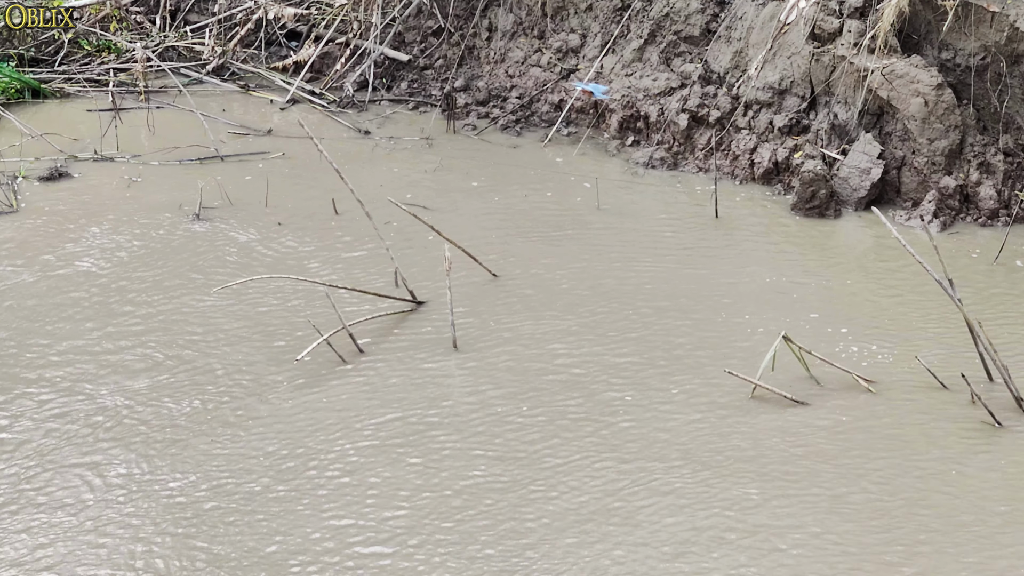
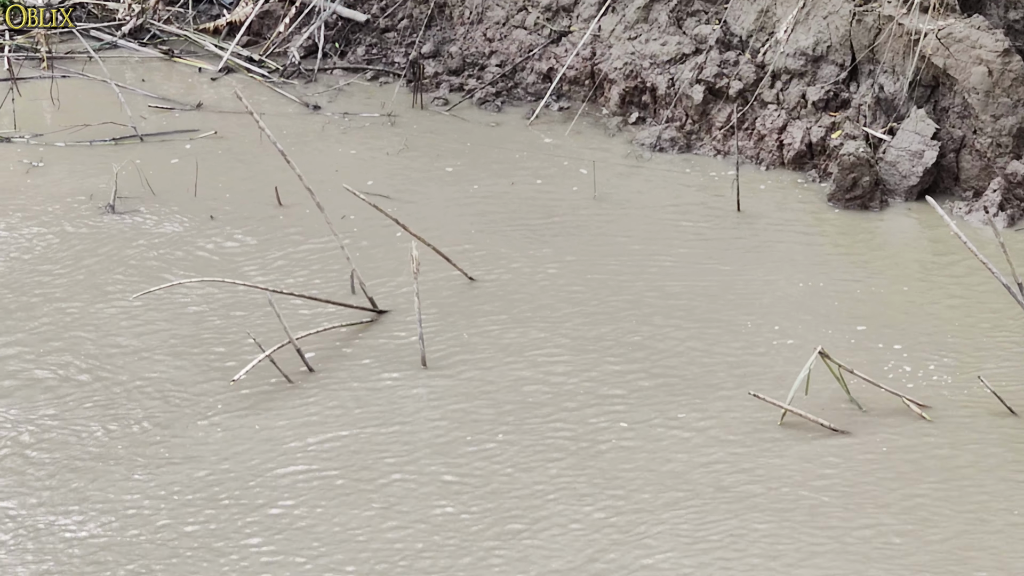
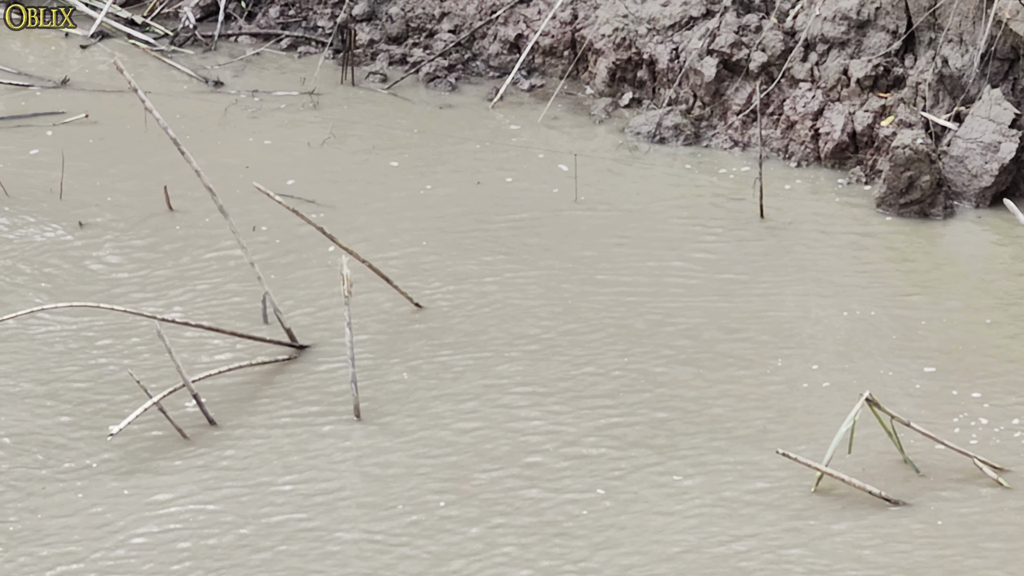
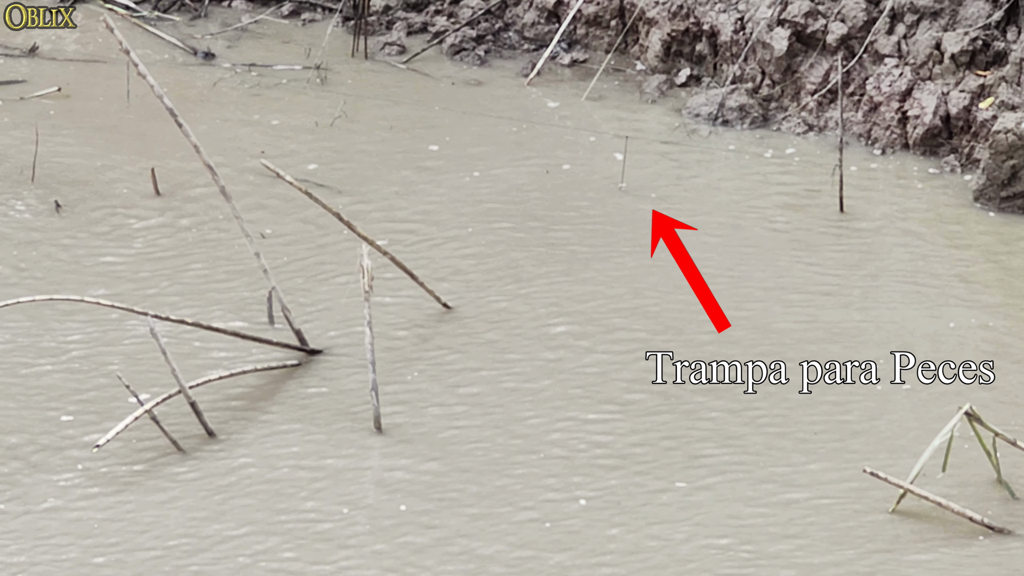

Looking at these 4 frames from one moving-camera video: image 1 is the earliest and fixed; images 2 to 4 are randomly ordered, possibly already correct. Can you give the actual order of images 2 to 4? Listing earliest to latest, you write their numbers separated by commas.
2, 3, 4
